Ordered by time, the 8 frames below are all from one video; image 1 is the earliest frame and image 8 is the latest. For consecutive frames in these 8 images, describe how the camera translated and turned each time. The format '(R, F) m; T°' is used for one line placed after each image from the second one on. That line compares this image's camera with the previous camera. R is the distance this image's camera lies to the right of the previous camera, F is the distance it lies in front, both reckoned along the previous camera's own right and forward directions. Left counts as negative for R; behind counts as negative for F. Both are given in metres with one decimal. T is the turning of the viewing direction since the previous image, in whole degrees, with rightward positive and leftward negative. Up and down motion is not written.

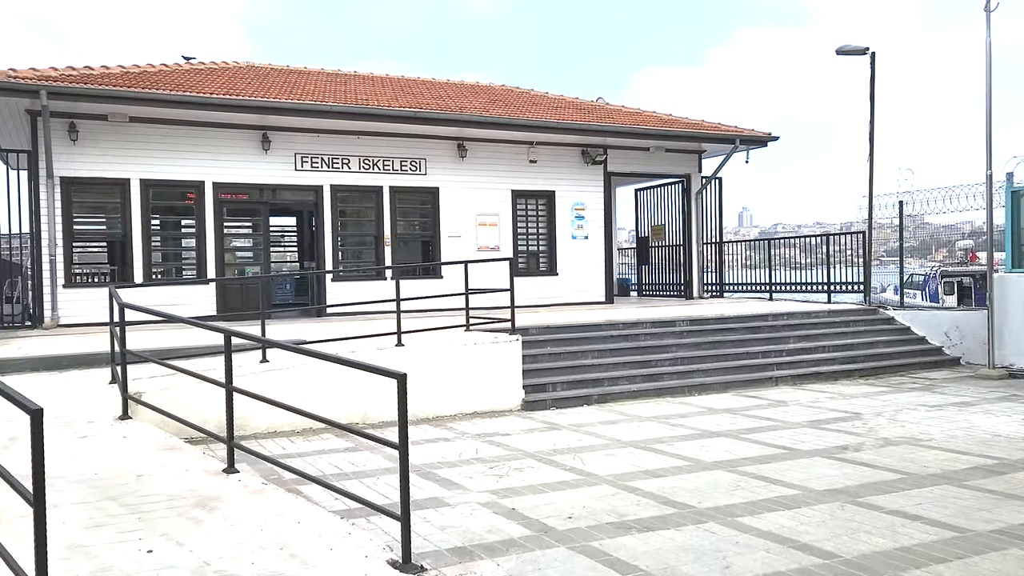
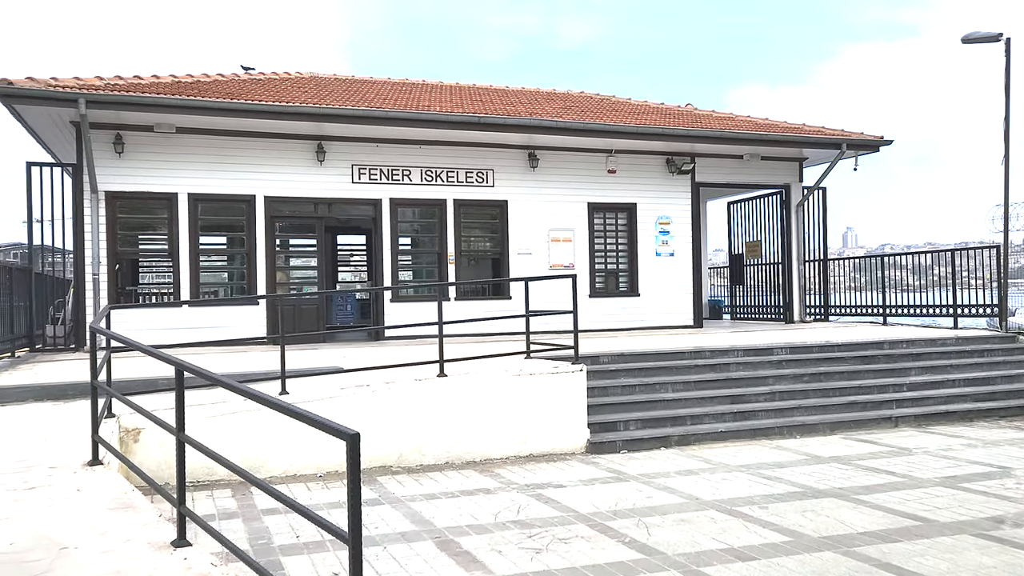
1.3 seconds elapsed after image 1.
(+0.3, +1.2) m; -7°
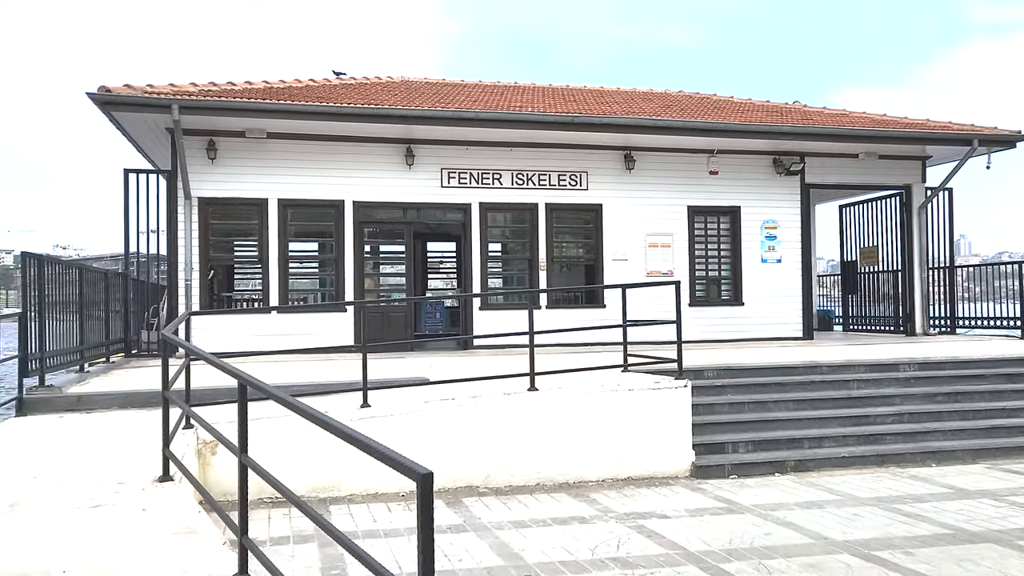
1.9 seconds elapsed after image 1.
(-0.1, +0.5) m; -6°
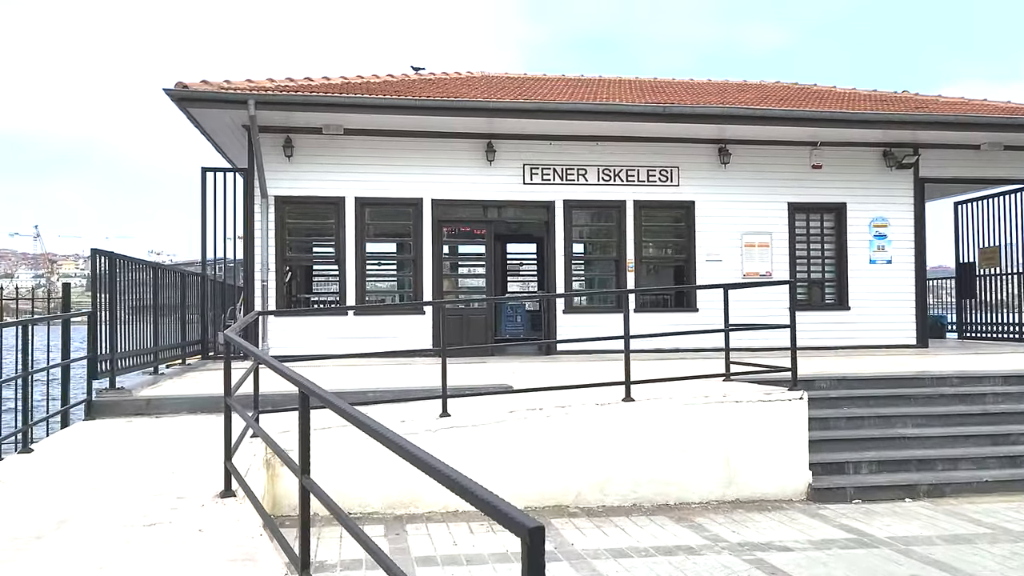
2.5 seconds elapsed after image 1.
(-0.1, +0.6) m; -5°
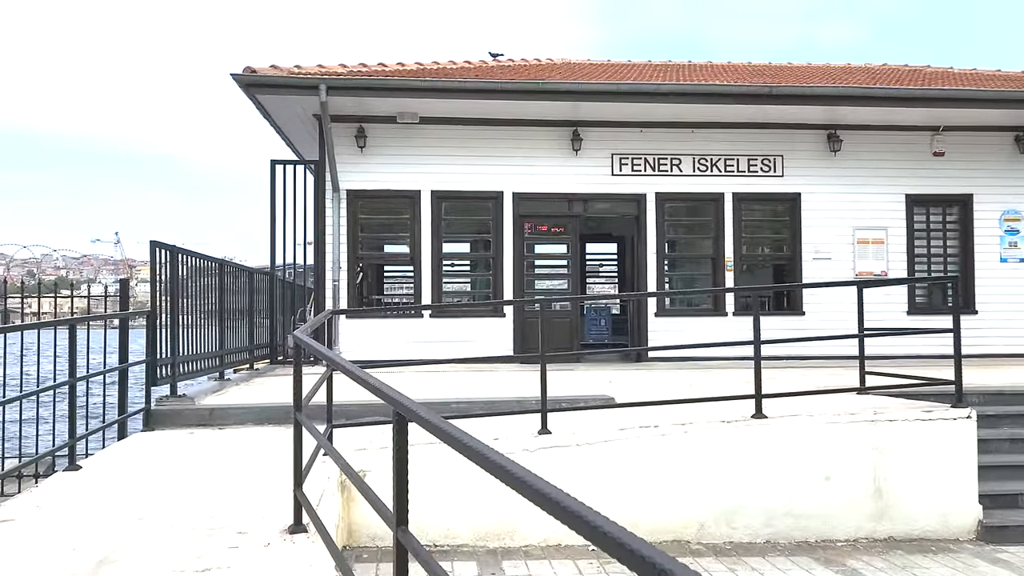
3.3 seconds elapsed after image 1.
(-0.3, +0.8) m; -4°
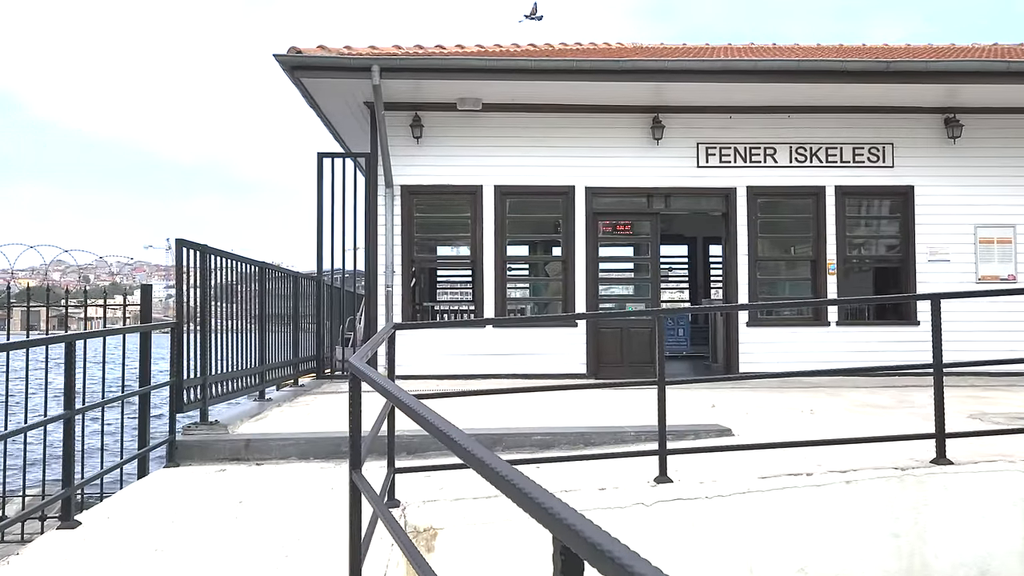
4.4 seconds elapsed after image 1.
(-0.3, +1.0) m; -3°
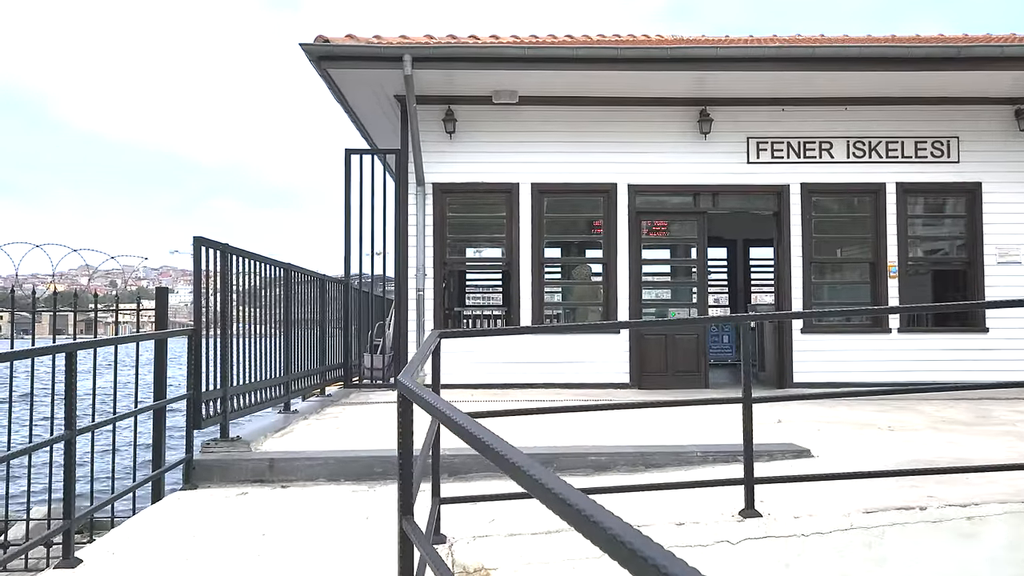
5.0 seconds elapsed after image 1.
(-0.2, +0.5) m; -1°
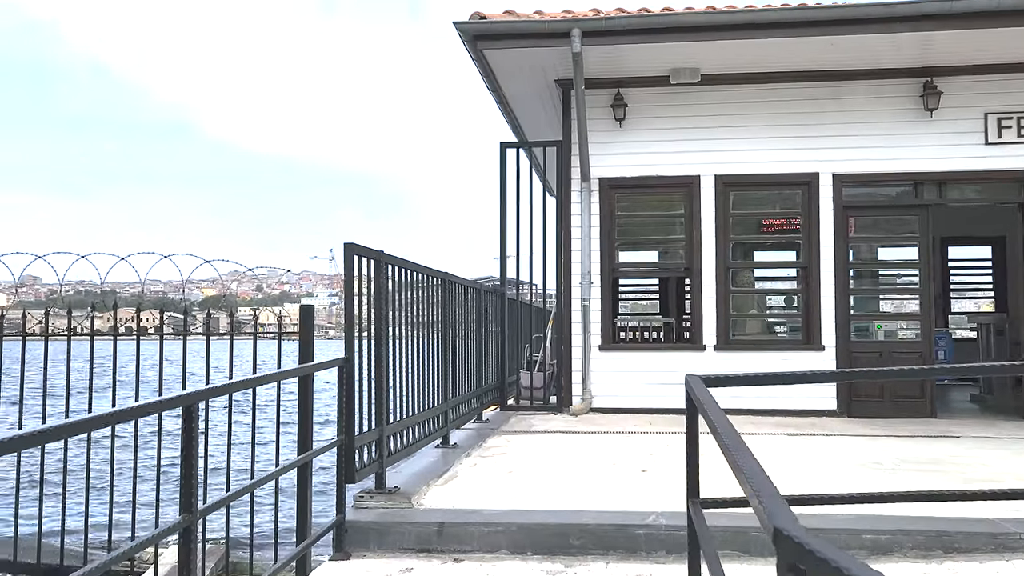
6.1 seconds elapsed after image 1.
(-0.4, +1.0) m; -9°
